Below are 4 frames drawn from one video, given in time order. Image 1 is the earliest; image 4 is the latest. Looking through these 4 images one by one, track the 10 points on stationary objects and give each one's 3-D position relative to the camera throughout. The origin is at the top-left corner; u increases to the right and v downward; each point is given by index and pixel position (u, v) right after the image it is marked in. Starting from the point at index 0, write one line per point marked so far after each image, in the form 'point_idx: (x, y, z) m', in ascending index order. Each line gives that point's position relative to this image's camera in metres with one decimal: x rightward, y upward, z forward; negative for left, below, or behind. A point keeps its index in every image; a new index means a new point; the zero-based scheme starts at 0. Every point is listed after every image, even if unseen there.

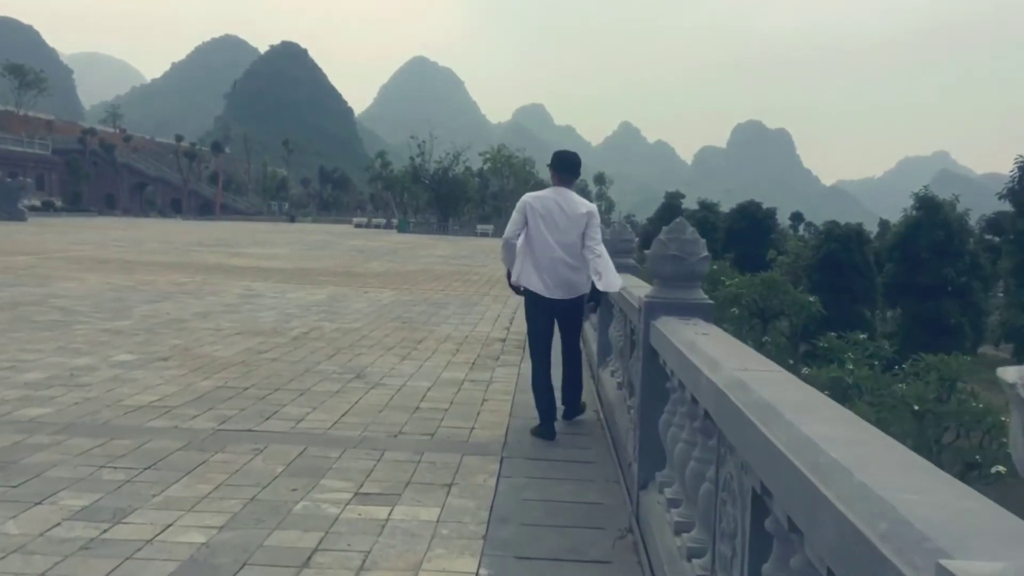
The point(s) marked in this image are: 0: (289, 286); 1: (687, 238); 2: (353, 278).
0: (-2.7, 0.0, +15.6) m
1: (+0.5, +0.2, +3.9) m
2: (-2.3, +0.1, +18.3) m
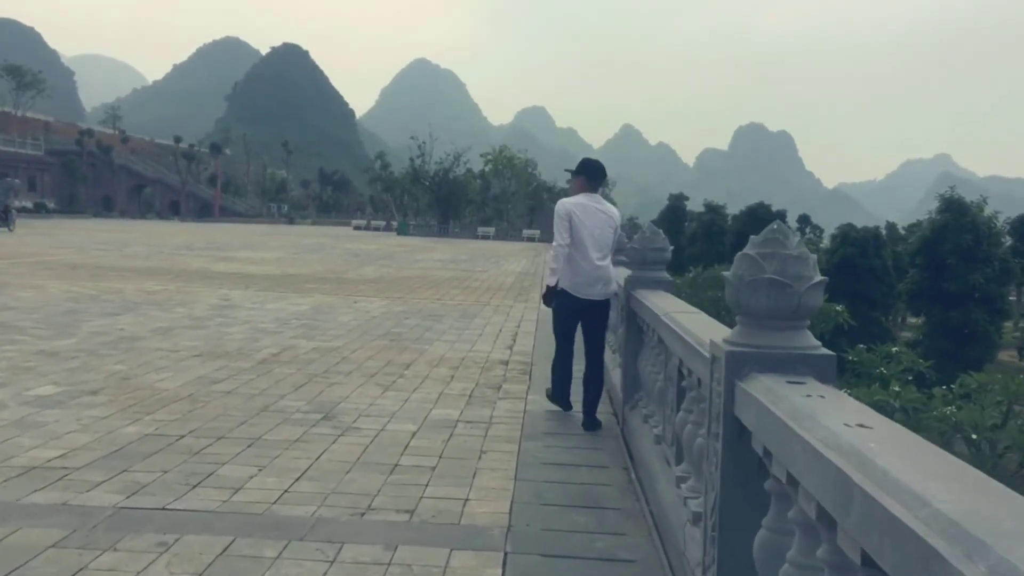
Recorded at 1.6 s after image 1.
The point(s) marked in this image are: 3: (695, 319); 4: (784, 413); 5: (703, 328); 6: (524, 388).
0: (-2.7, -0.1, +14.2) m
1: (+0.6, +0.1, +2.6) m
2: (-2.2, 0.0, +17.0) m
3: (+0.6, -0.1, +4.2) m
4: (+0.4, -0.2, +2.1) m
5: (+0.6, -0.1, +3.8) m
6: (+0.1, -0.6, +7.2) m
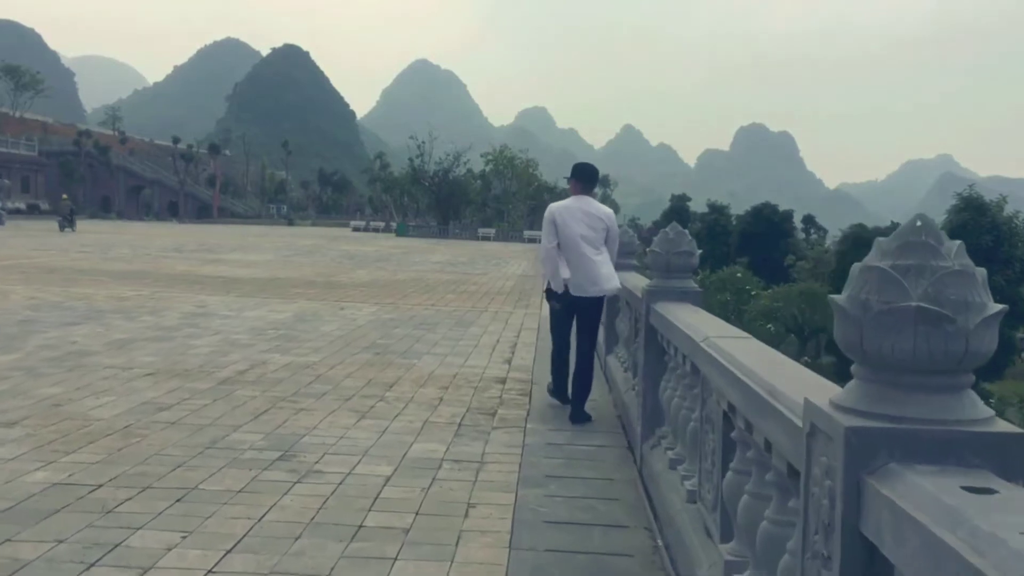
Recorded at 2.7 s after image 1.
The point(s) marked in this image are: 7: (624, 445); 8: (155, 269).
0: (-2.7, -0.1, +13.3) m
1: (+0.5, 0.0, +1.6) m
2: (-2.2, 0.0, +16.0) m
3: (+0.6, -0.1, +3.2) m
4: (+0.4, -0.3, +1.1) m
5: (+0.6, -0.2, +2.8) m
6: (+0.1, -0.6, +6.2) m
7: (+0.5, -0.7, +5.4) m
8: (-5.5, +0.3, +19.4) m
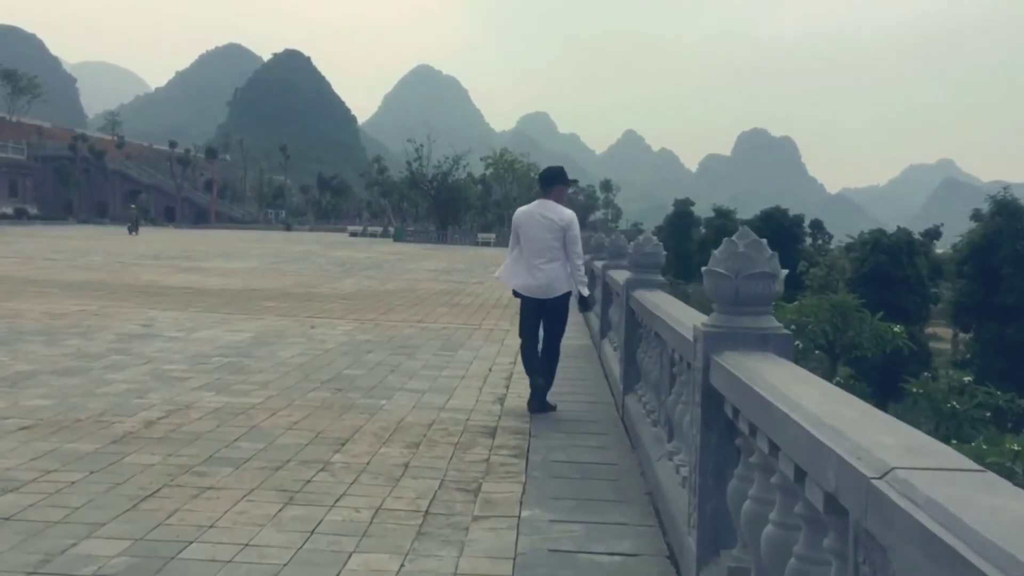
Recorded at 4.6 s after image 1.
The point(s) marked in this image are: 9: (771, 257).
0: (-2.7, -0.3, +11.6) m
1: (+0.5, -0.1, -0.1) m
2: (-2.3, -0.2, +14.3) m
3: (+0.5, -0.2, +1.5) m
4: (+0.4, -0.3, -0.6) m
5: (+0.5, -0.3, +1.1) m
6: (0.0, -0.7, +4.5) m
7: (+0.4, -0.8, +3.7) m
8: (-5.5, +0.1, +17.8) m
9: (+0.6, +0.1, +3.2) m
